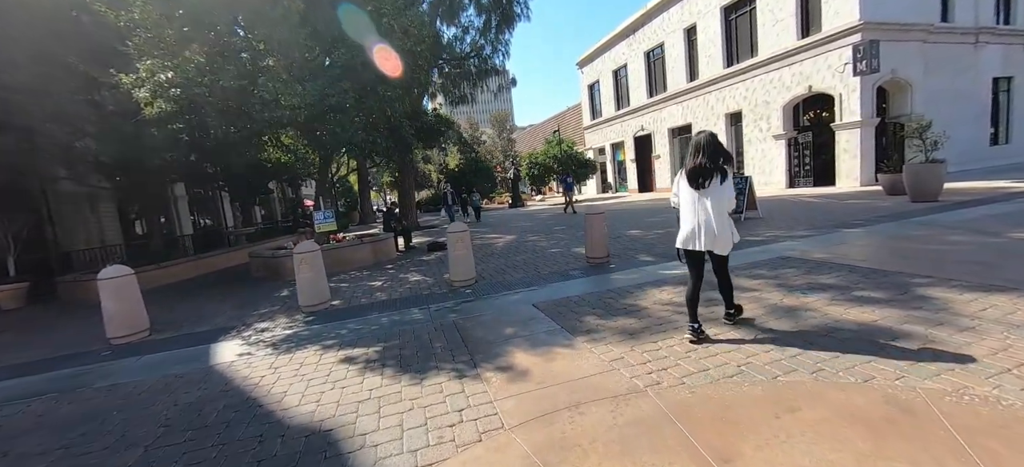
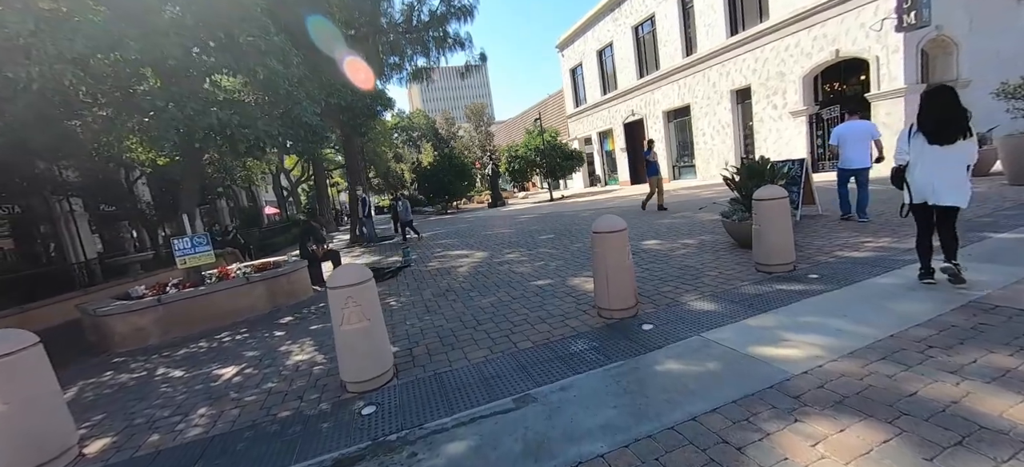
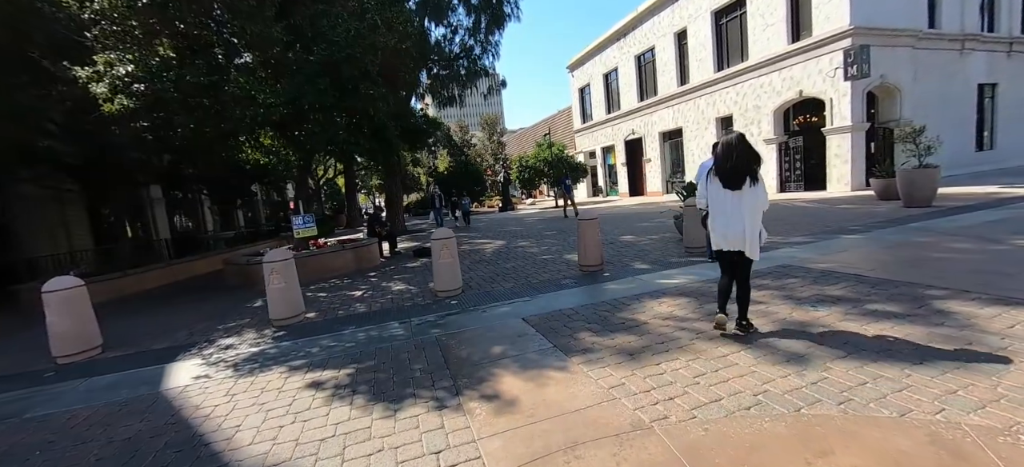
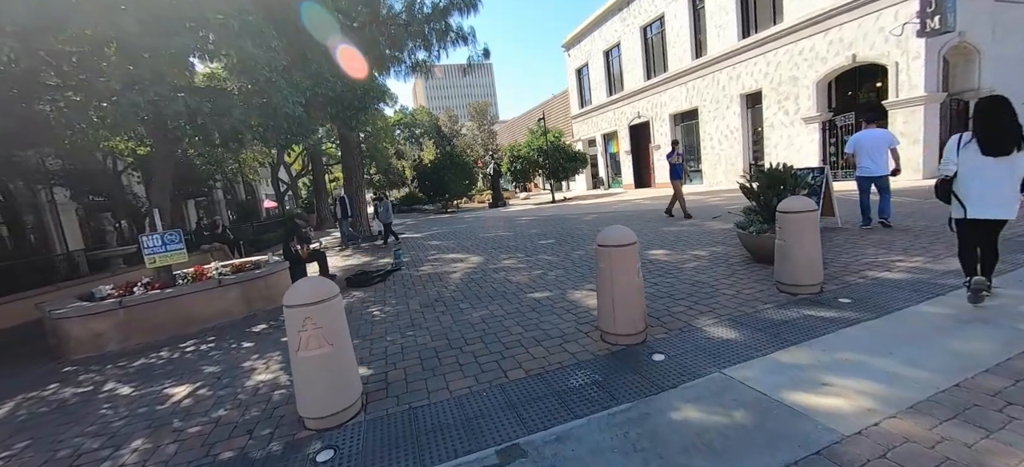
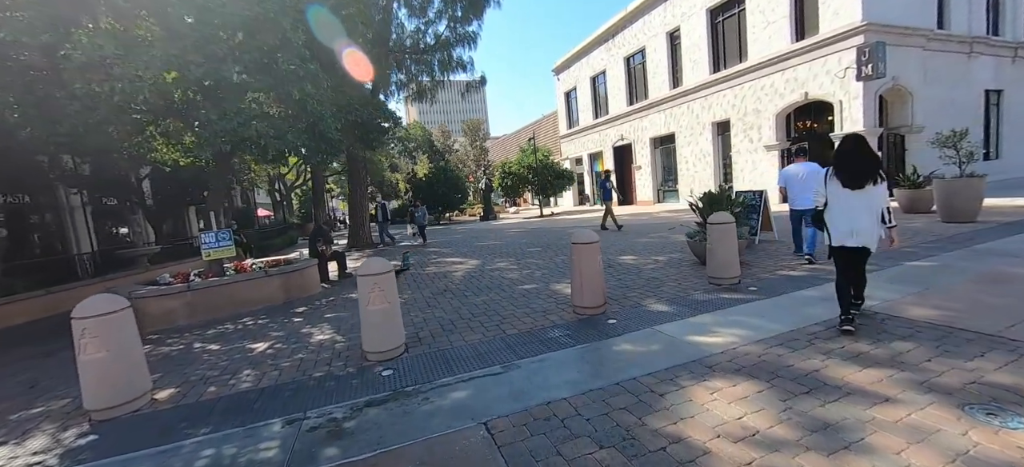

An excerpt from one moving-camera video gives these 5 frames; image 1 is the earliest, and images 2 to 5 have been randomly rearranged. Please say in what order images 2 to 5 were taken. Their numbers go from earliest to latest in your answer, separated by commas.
3, 5, 2, 4
